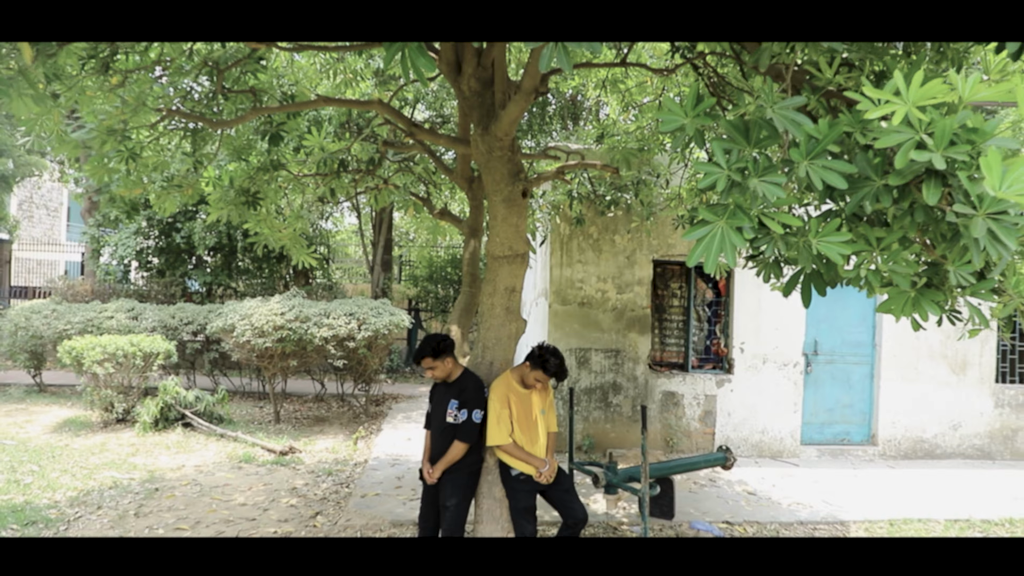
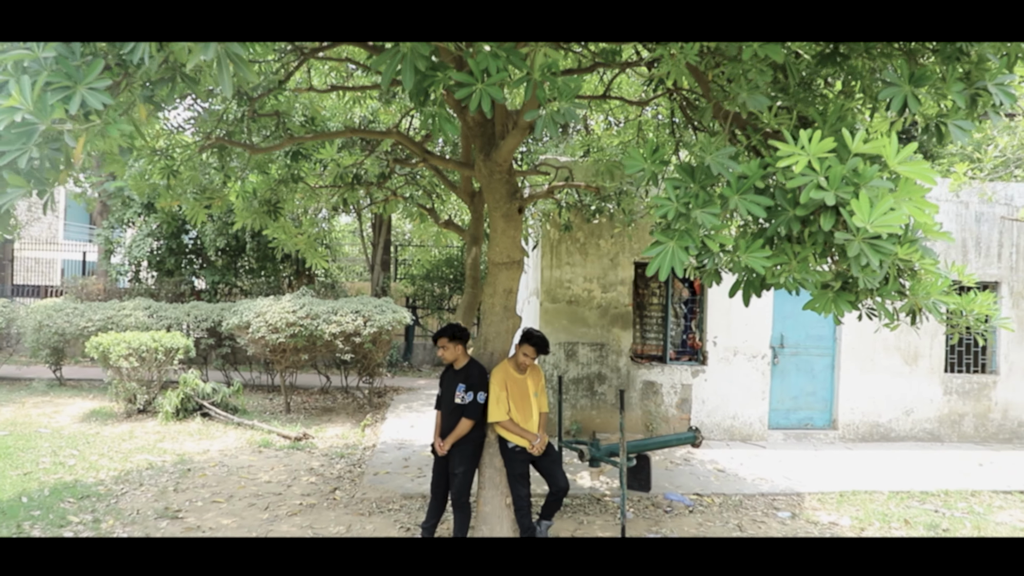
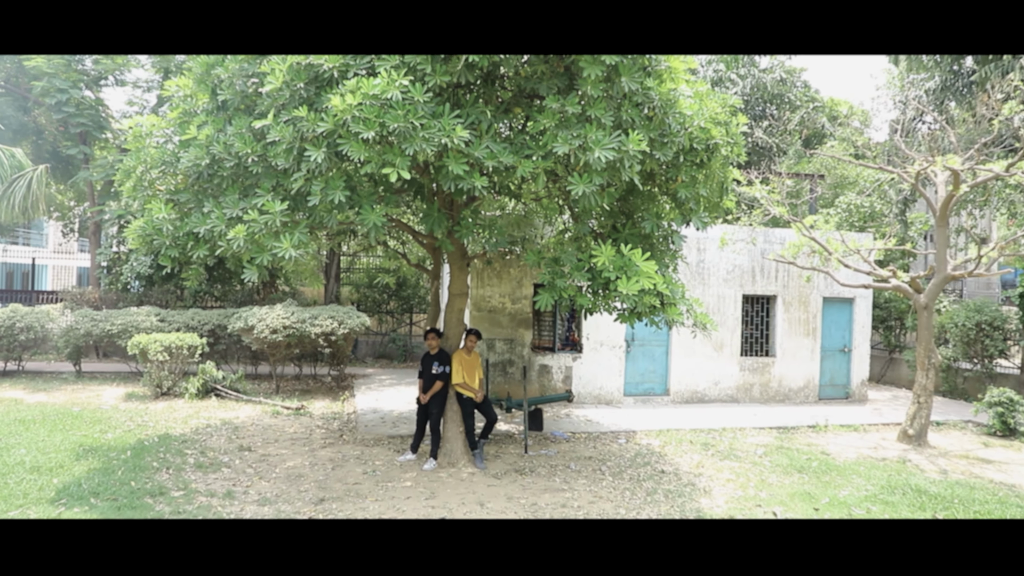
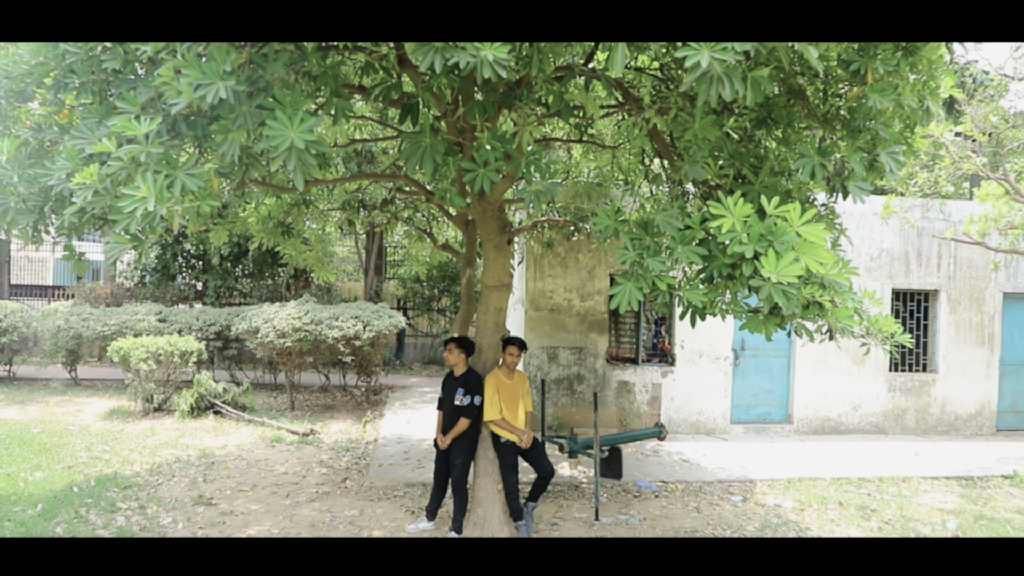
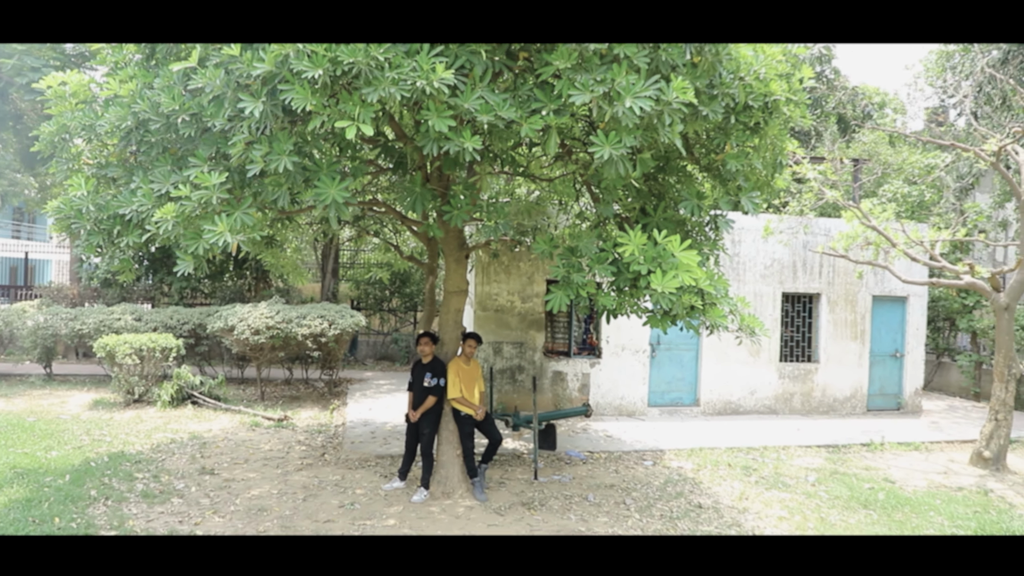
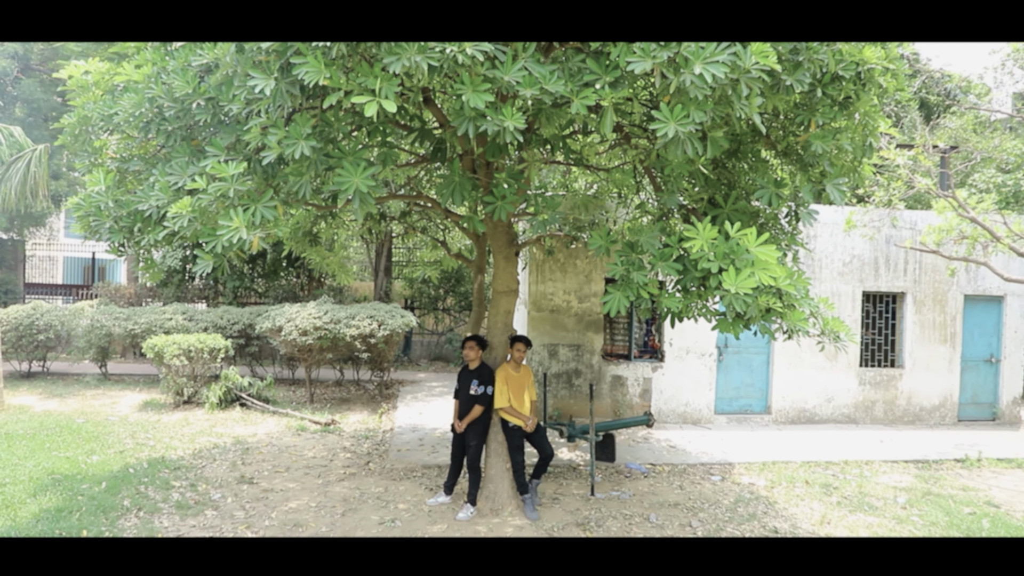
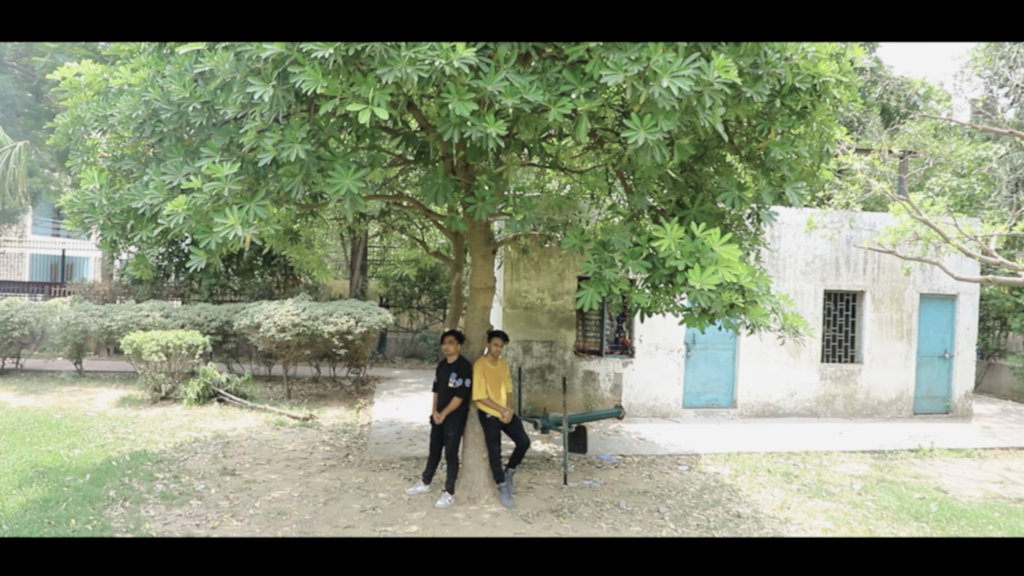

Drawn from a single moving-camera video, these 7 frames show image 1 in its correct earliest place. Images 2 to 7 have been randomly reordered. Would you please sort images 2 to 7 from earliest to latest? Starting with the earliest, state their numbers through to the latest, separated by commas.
2, 4, 6, 7, 5, 3
